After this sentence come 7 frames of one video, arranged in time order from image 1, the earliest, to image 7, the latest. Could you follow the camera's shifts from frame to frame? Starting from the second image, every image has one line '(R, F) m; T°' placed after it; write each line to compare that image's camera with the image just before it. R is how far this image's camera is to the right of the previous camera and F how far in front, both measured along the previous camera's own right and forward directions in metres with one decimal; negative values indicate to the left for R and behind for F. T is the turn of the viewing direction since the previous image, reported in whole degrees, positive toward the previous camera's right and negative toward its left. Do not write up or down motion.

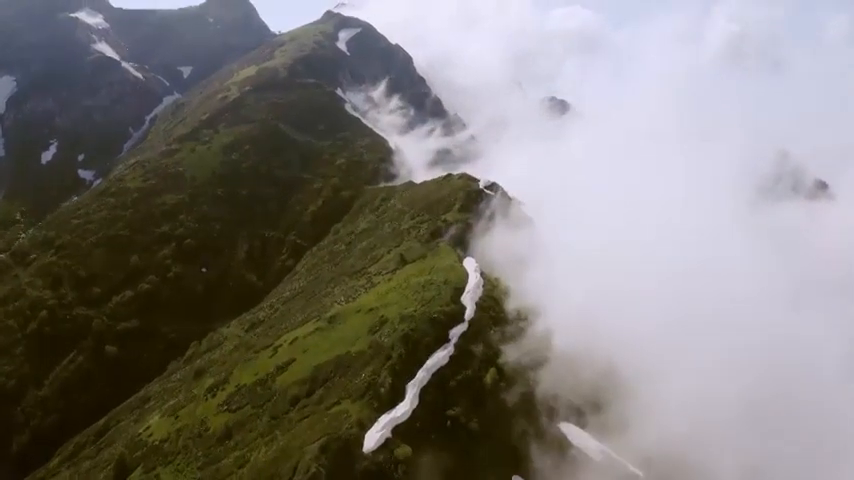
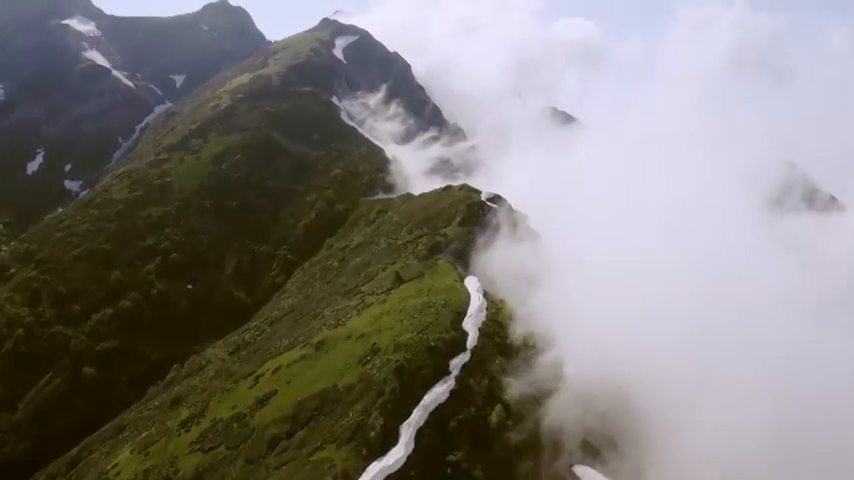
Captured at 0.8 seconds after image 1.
(+0.2, +9.4) m; 0°
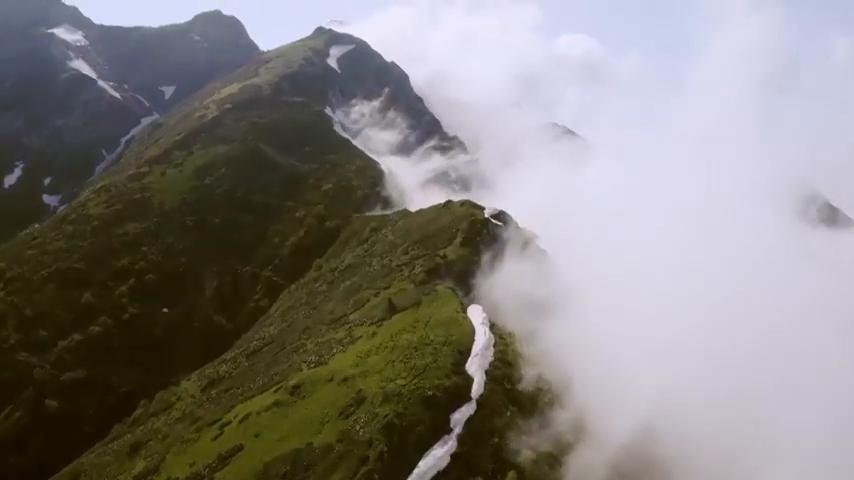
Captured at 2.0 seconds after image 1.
(+0.2, +13.7) m; 0°
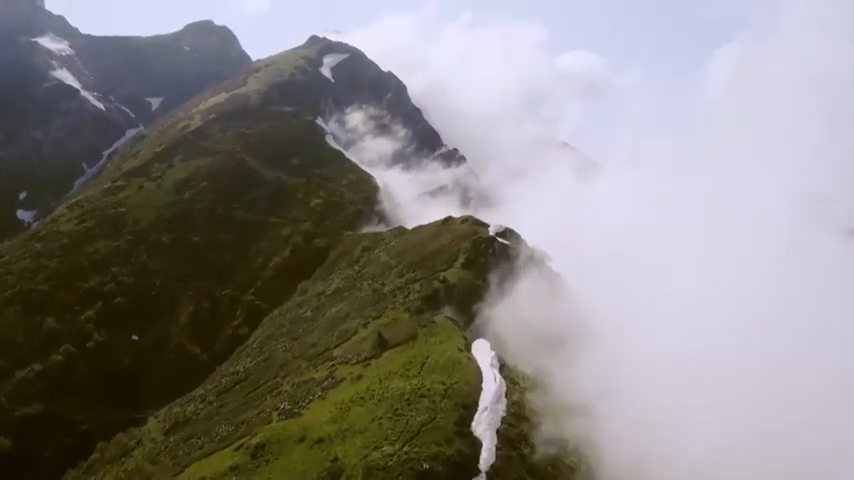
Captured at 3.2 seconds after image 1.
(+0.1, +14.2) m; 0°
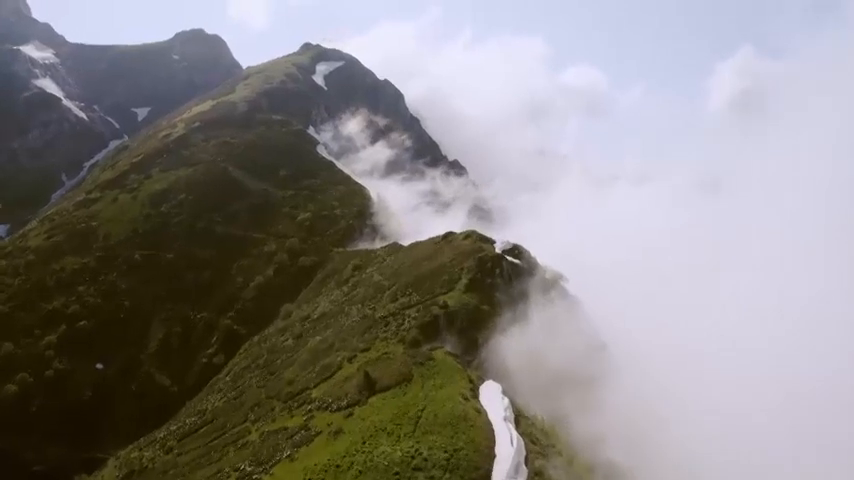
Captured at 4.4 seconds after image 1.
(+0.1, +13.6) m; 0°
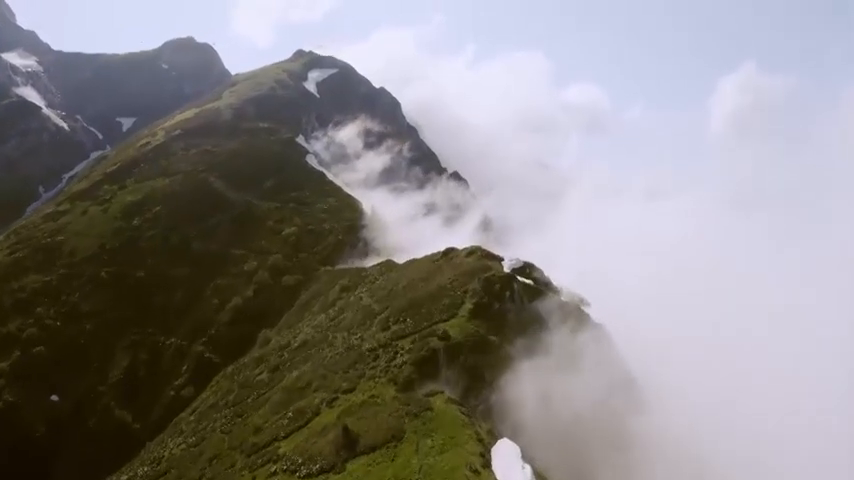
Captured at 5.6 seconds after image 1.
(+0.1, +13.5) m; 0°
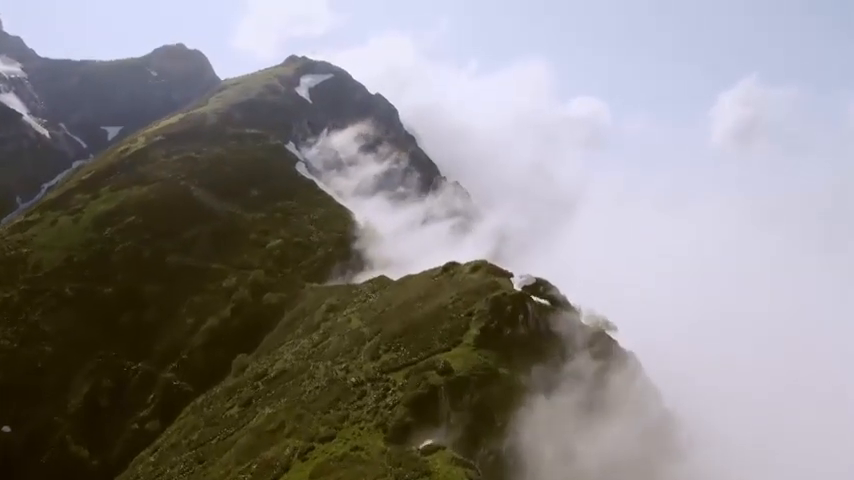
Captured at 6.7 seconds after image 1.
(0.0, +11.7) m; 0°
